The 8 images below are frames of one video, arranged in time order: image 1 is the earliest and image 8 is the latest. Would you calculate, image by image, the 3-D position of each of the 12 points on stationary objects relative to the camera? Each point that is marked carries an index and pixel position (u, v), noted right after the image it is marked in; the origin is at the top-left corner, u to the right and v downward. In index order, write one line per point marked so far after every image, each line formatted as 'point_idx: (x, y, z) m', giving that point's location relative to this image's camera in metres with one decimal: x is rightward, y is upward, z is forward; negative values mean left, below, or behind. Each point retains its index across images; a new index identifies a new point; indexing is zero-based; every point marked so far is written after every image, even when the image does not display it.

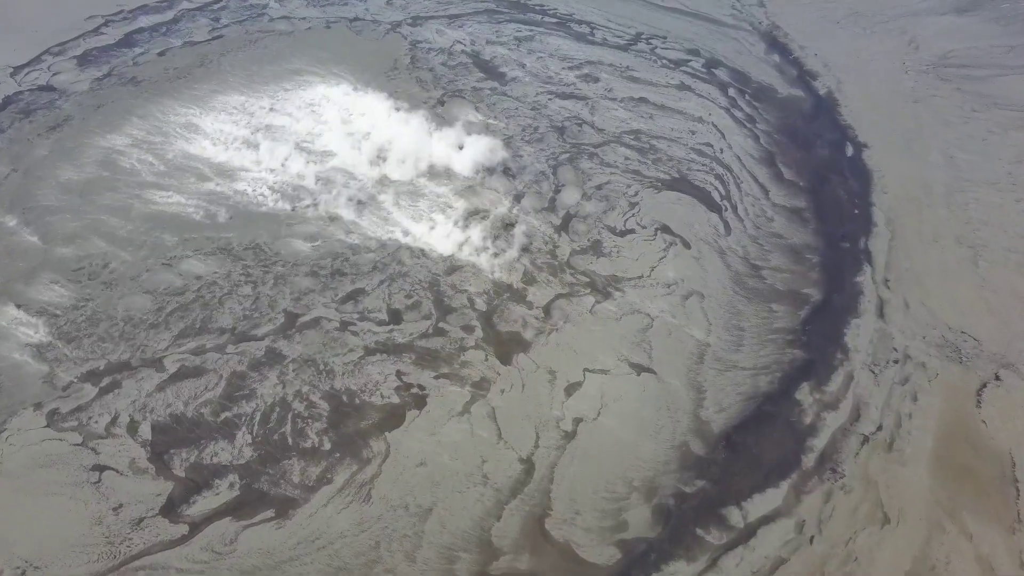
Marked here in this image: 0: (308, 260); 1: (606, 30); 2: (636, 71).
0: (-1.1, +0.2, +4.5) m
1: (+0.7, +2.0, +6.2) m
2: (+0.9, +1.6, +5.8) m
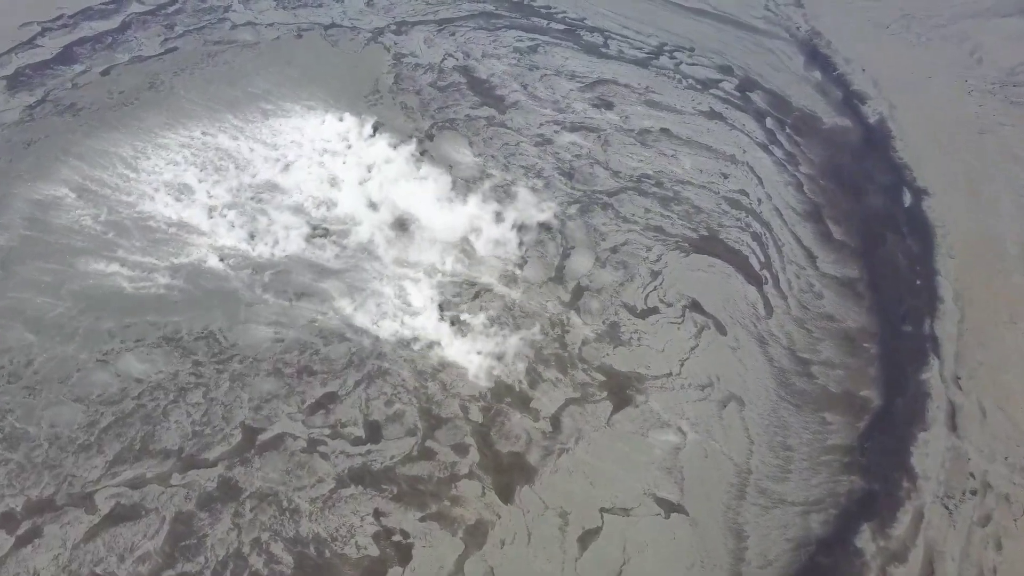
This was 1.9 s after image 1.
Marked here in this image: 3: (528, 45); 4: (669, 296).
0: (-1.1, -0.3, +3.8) m
1: (+0.7, +1.7, +5.4) m
2: (+0.9, +1.2, +5.0) m
3: (+0.1, +1.6, +5.4) m
4: (+0.8, 0.0, +4.0) m
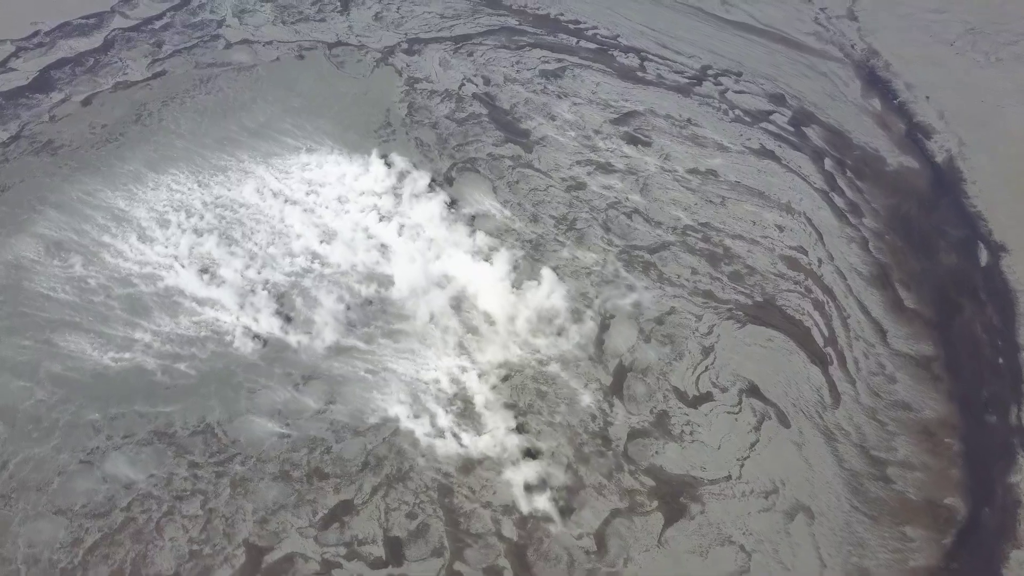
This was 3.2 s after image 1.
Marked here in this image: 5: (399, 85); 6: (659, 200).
0: (-1.0, -0.7, +3.3) m
1: (+0.9, +1.4, +4.8) m
2: (+1.1, +0.9, +4.5) m
3: (+0.3, +1.3, +4.9) m
4: (+0.9, -0.4, +3.6) m
5: (-0.7, +1.2, +4.8) m
6: (+0.8, +0.5, +4.2) m
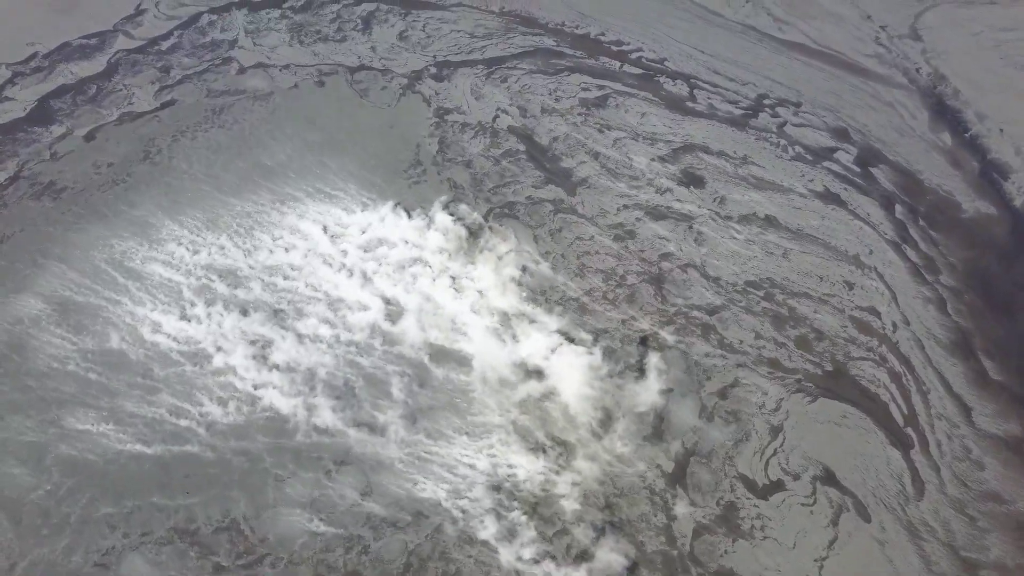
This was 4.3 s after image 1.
0: (-0.8, -1.0, +3.0) m
1: (+1.1, +1.1, +4.5) m
2: (+1.3, +0.6, +4.2) m
3: (+0.5, +1.1, +4.5) m
4: (+1.2, -0.7, +3.3) m
5: (-0.5, +0.9, +4.4) m
6: (+1.0, +0.2, +3.9) m
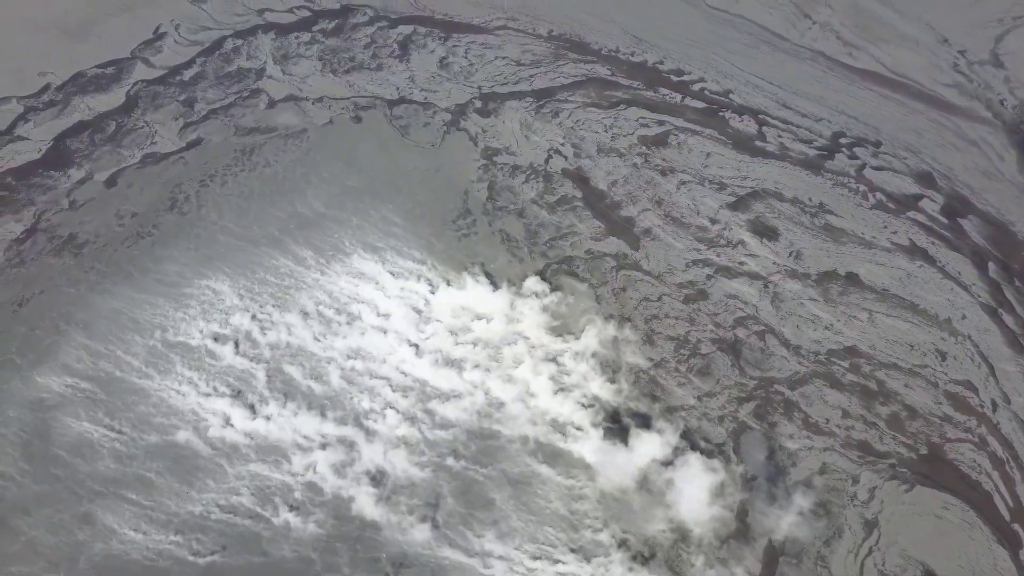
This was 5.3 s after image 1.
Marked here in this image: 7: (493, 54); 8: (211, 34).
0: (-0.5, -1.3, +2.8) m
1: (+1.4, +0.8, +4.1) m
2: (+1.5, +0.3, +3.8) m
3: (+0.7, +0.8, +4.1) m
4: (+1.4, -1.0, +3.0) m
5: (-0.2, +0.7, +4.1) m
6: (+1.3, -0.1, +3.6) m
7: (-0.1, +1.3, +4.4) m
8: (-1.7, +1.4, +4.5) m
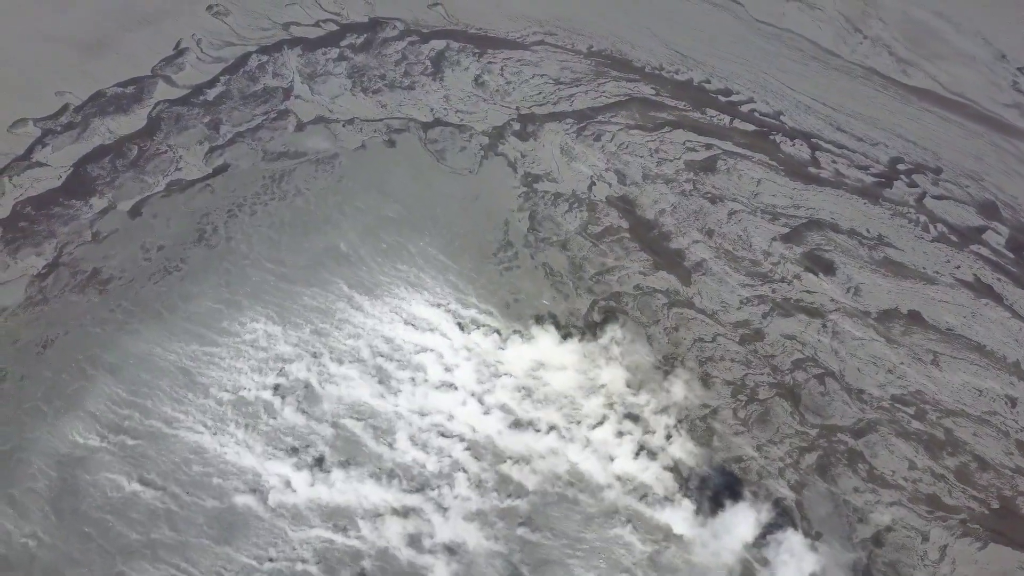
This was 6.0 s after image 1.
0: (-0.3, -1.5, +2.7) m
1: (+1.6, +0.7, +3.9) m
2: (+1.7, +0.2, +3.7) m
3: (+0.9, +0.6, +3.9) m
4: (+1.6, -1.2, +2.9) m
5: (0.0, +0.5, +3.9) m
6: (+1.5, -0.3, +3.4) m
7: (+0.1, +1.1, +4.2) m
8: (-1.5, +1.3, +4.3) m
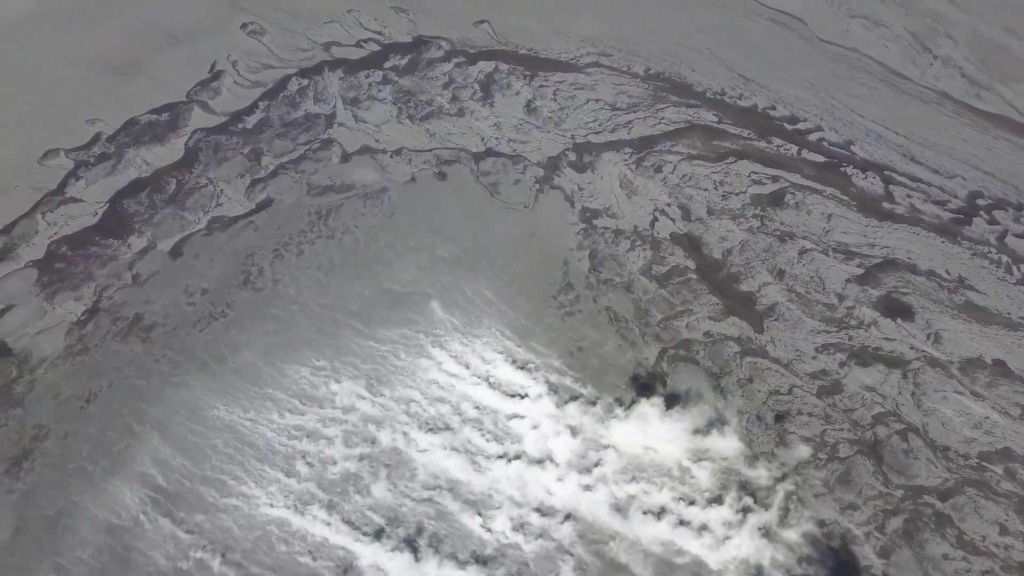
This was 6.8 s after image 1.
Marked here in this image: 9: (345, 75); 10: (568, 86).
0: (0.0, -1.8, +2.5) m
1: (+1.8, +0.5, +3.7) m
2: (+2.0, 0.0, +3.5) m
3: (+1.2, +0.4, +3.8) m
4: (+1.9, -1.5, +2.7) m
5: (+0.3, +0.3, +3.7) m
6: (+1.7, -0.5, +3.3) m
7: (+0.4, +1.0, +4.0) m
8: (-1.2, +1.1, +4.1) m
9: (-0.9, +1.1, +4.1) m
10: (+0.3, +1.0, +4.1) m
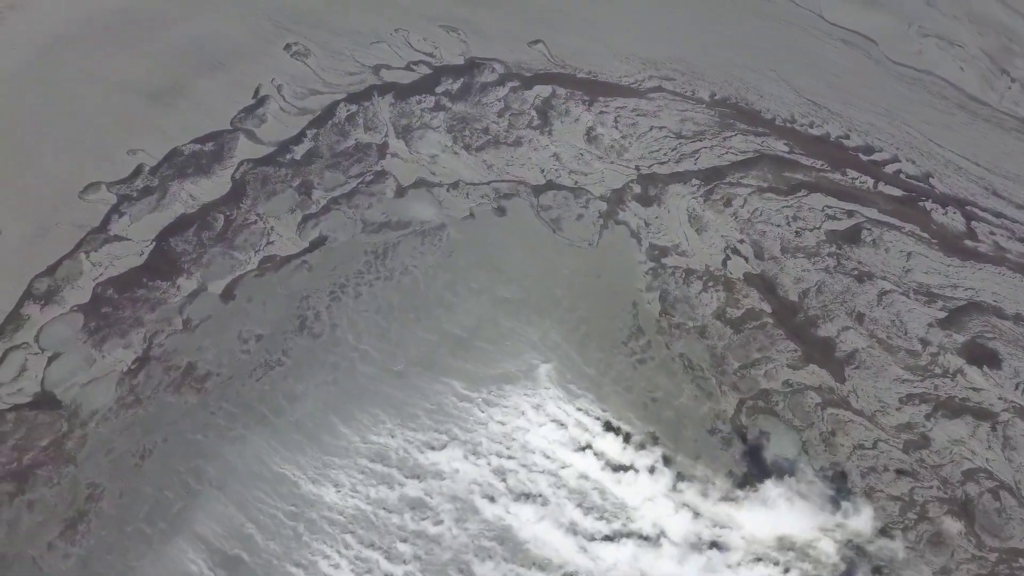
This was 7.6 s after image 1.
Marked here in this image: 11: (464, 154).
0: (+0.3, -2.0, +2.4) m
1: (+2.1, +0.3, +3.6) m
2: (+2.3, -0.2, +3.3) m
3: (+1.5, +0.3, +3.6) m
4: (+2.2, -1.7, +2.6) m
5: (+0.6, +0.1, +3.5) m
6: (+2.0, -0.7, +3.1) m
7: (+0.7, +0.8, +3.9) m
8: (-0.9, +0.9, +3.9) m
9: (-0.6, +0.9, +3.9) m
10: (+0.6, +0.8, +3.9) m
11: (-0.2, +0.6, +3.8) m
